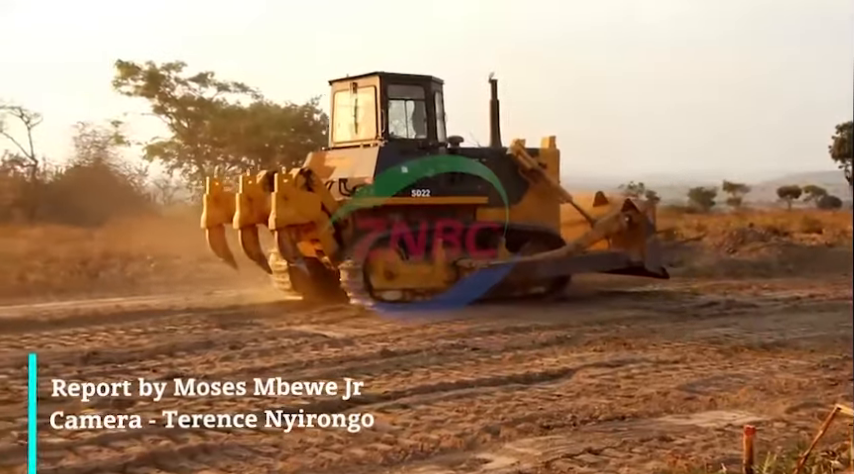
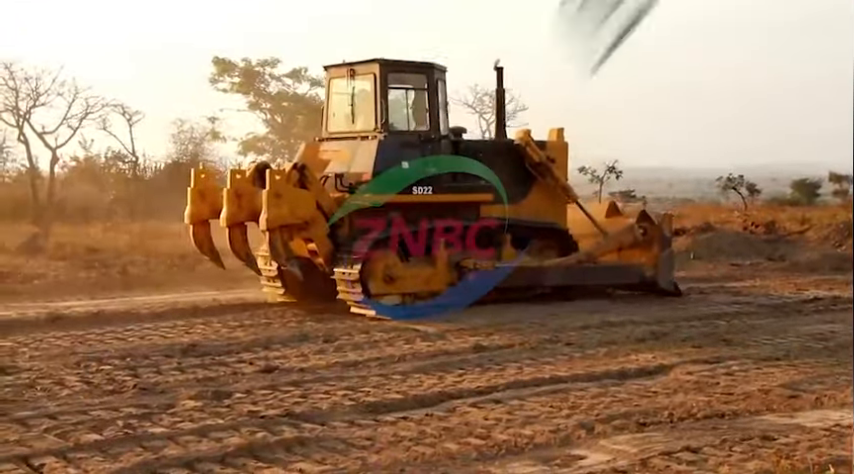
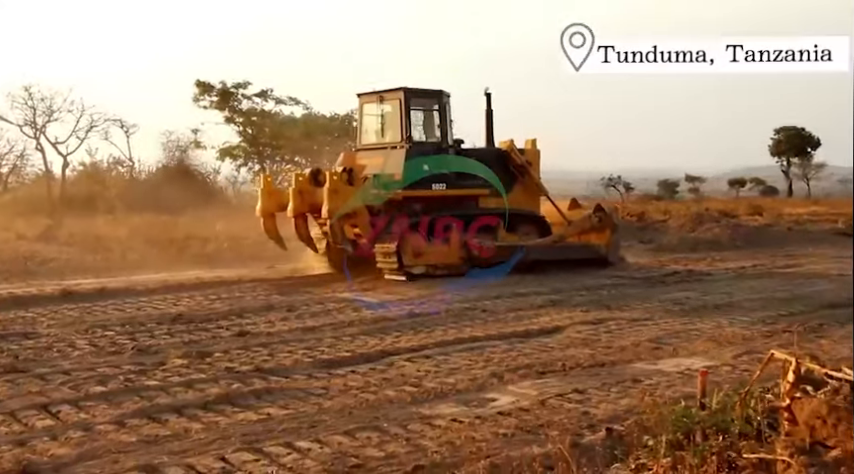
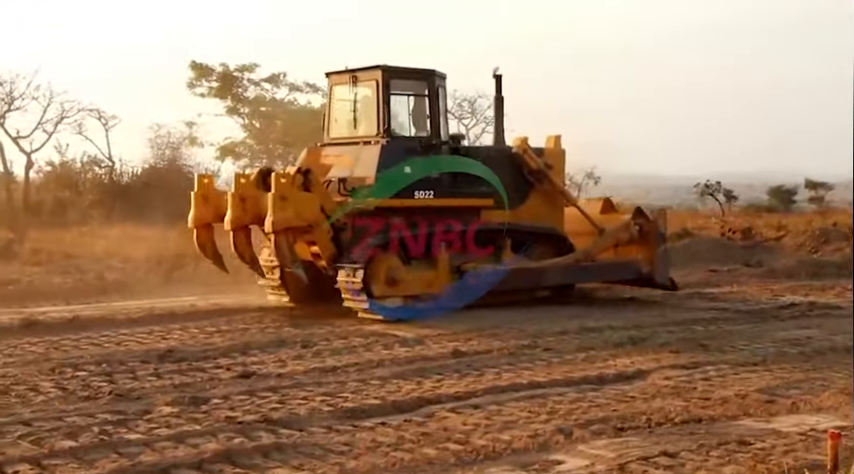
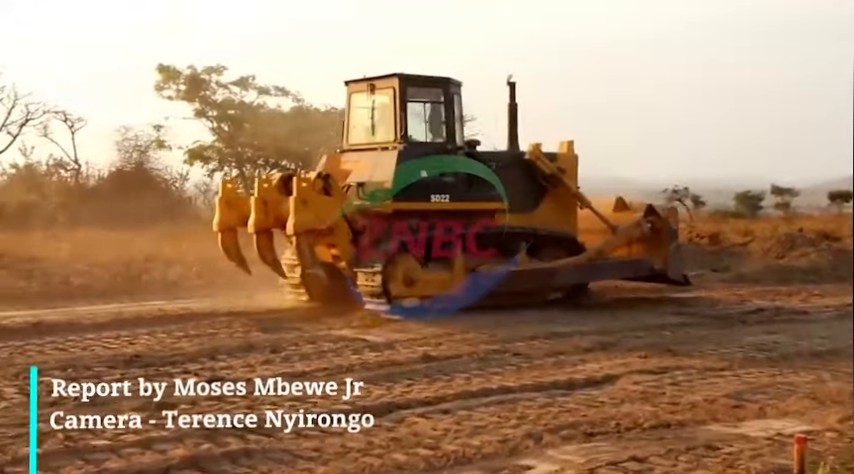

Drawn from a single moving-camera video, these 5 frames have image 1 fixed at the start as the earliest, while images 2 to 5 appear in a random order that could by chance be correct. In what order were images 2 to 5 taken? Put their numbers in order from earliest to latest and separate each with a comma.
5, 4, 2, 3
